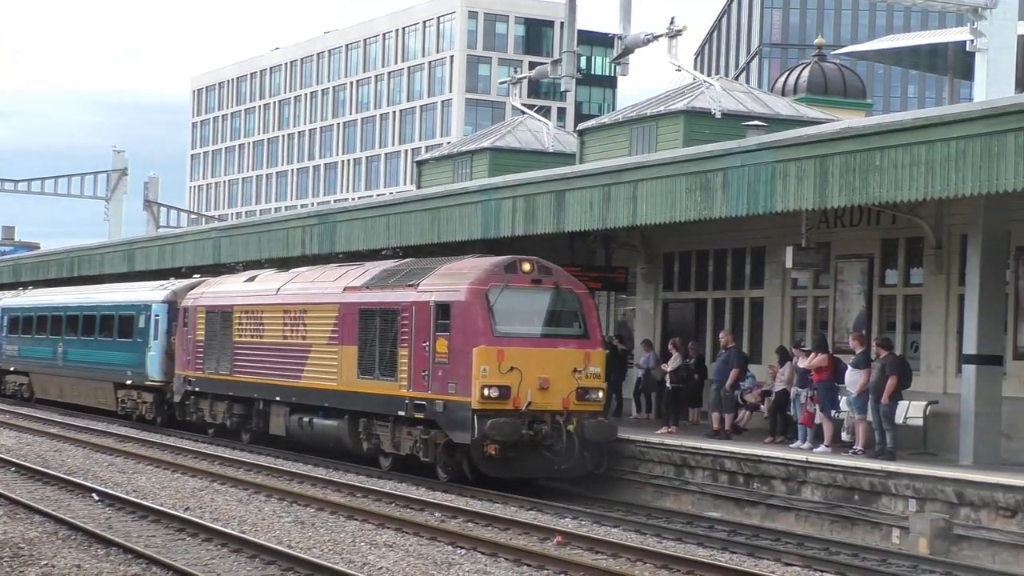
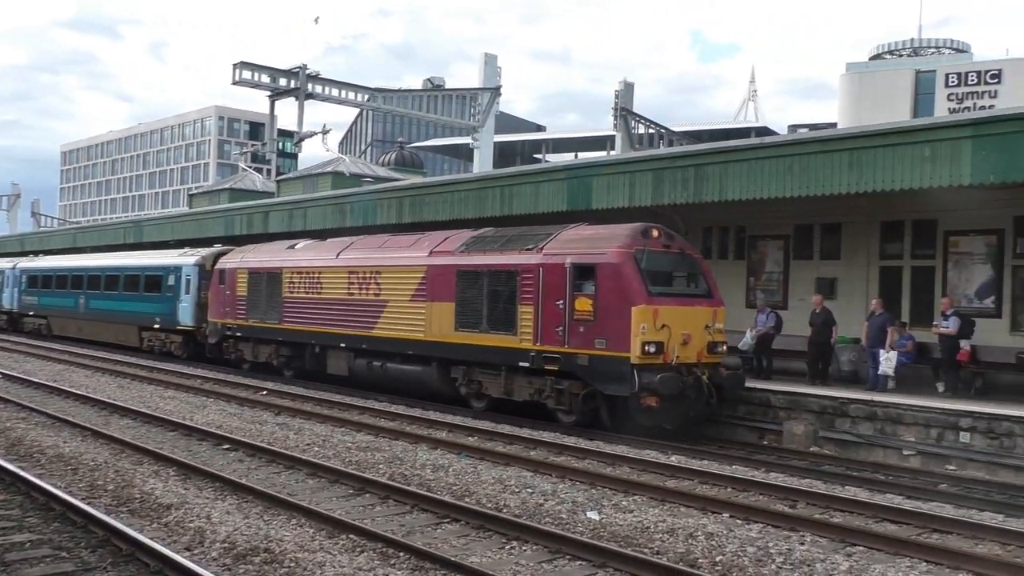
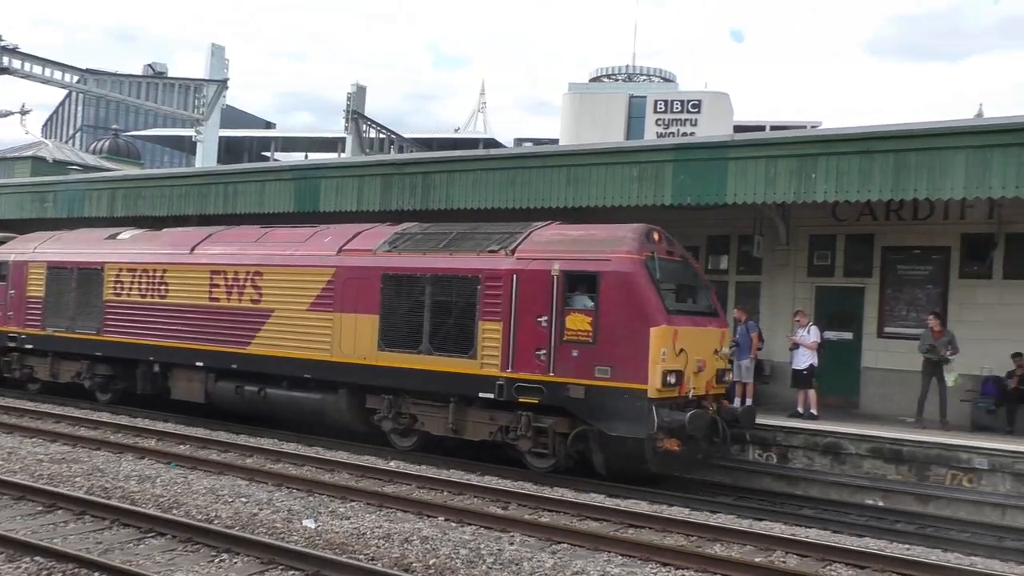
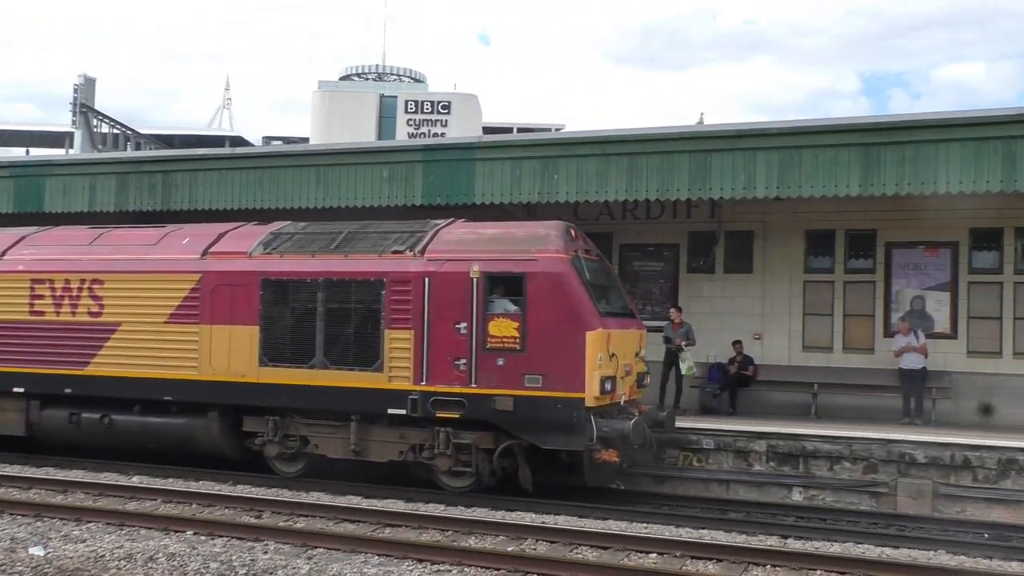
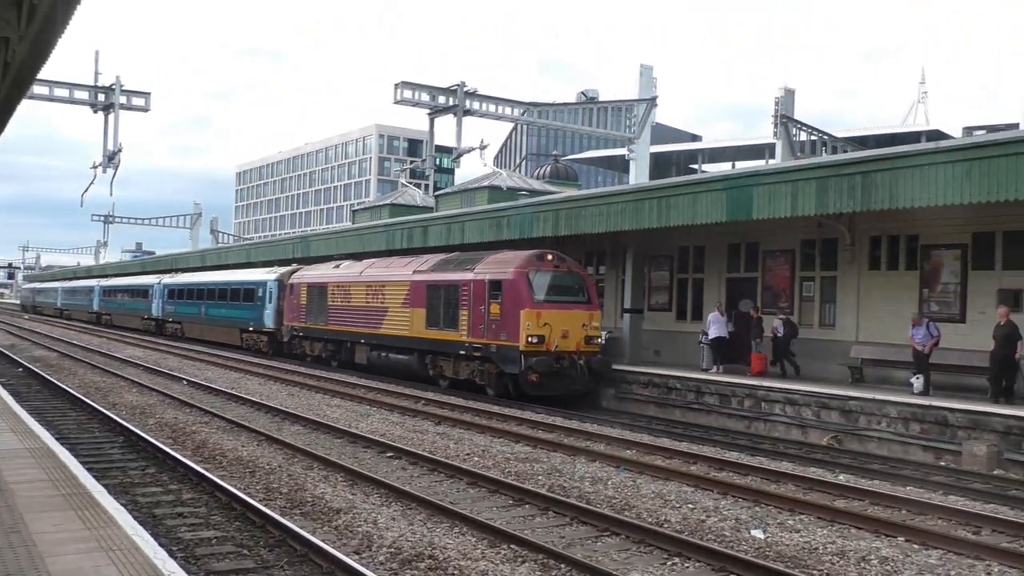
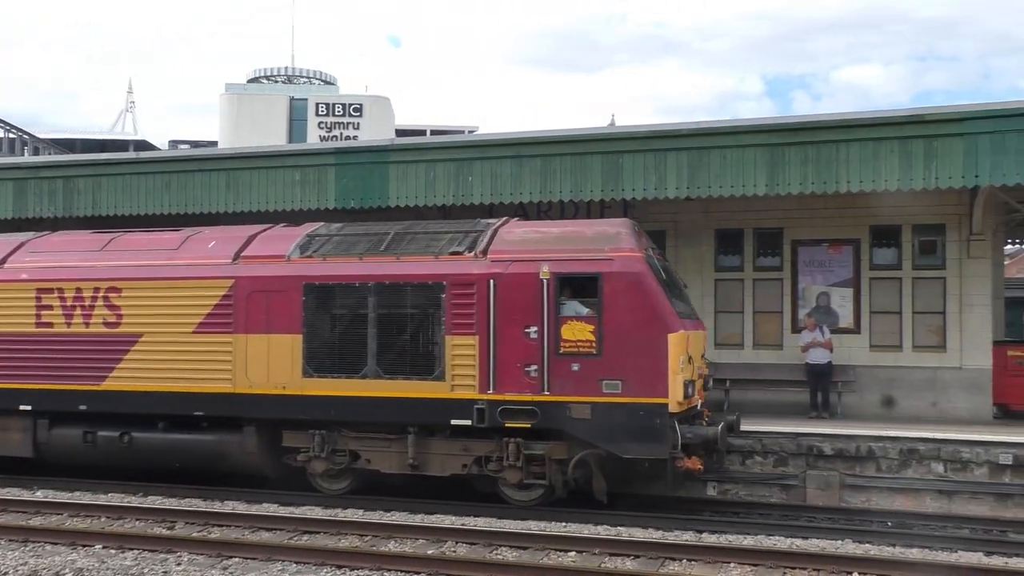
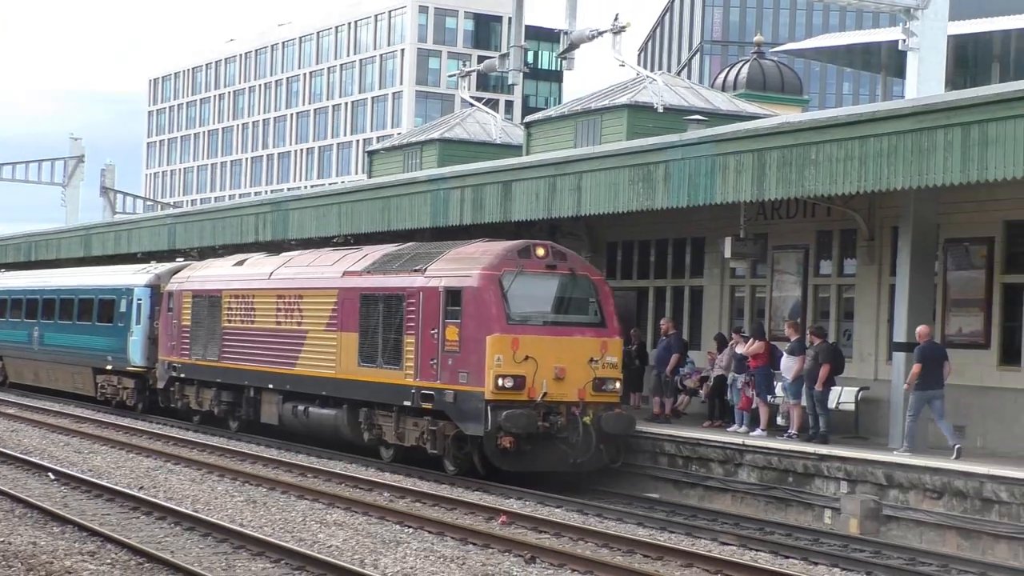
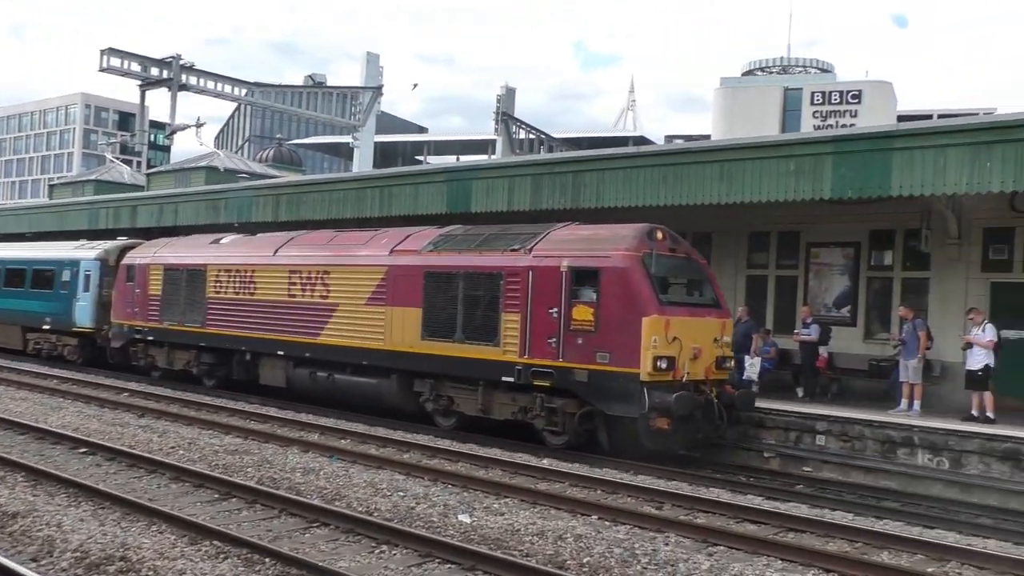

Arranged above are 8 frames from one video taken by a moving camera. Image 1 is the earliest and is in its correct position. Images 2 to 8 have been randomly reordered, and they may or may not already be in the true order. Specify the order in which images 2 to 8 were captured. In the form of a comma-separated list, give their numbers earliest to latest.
7, 5, 2, 8, 3, 4, 6
